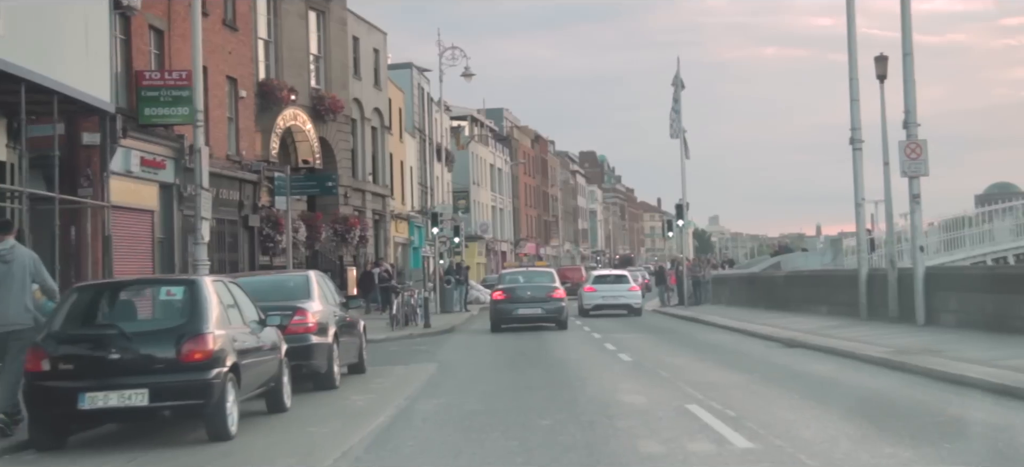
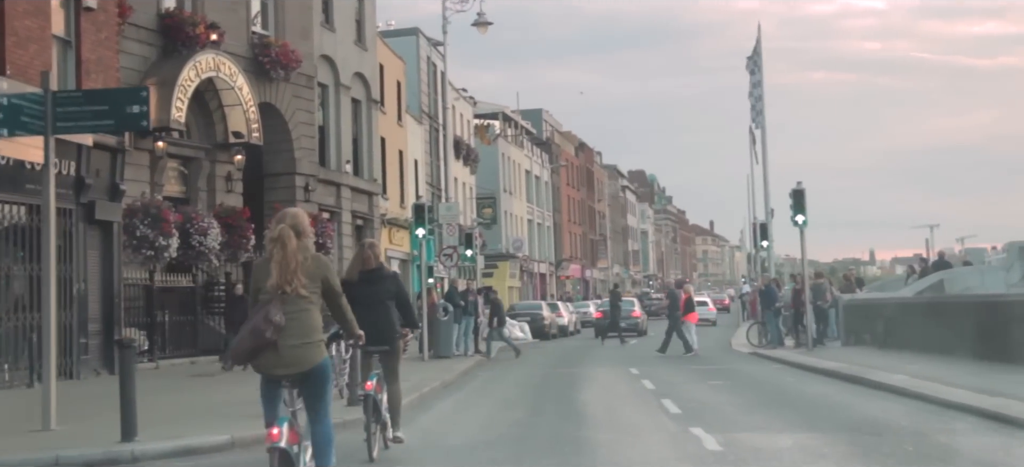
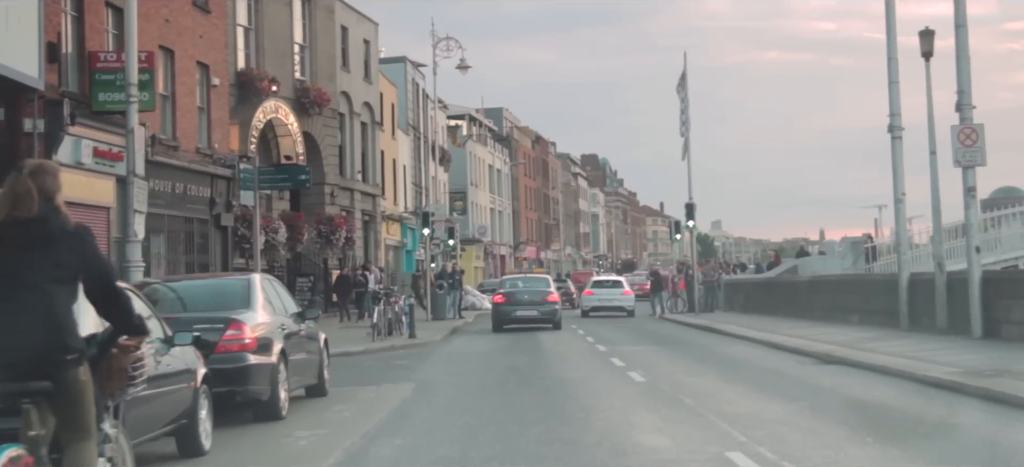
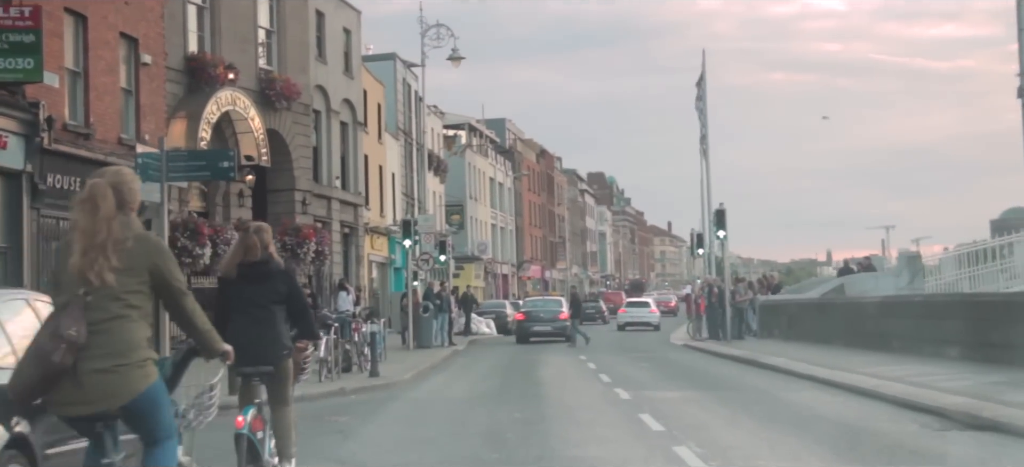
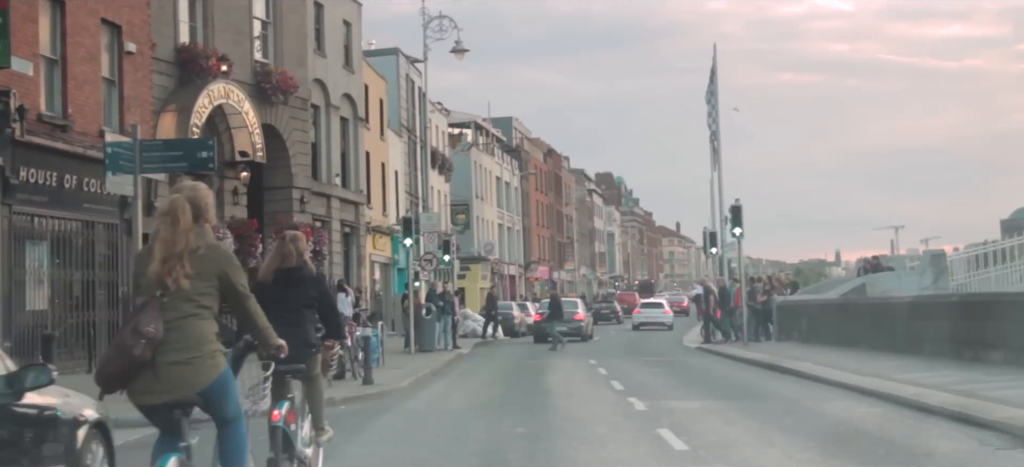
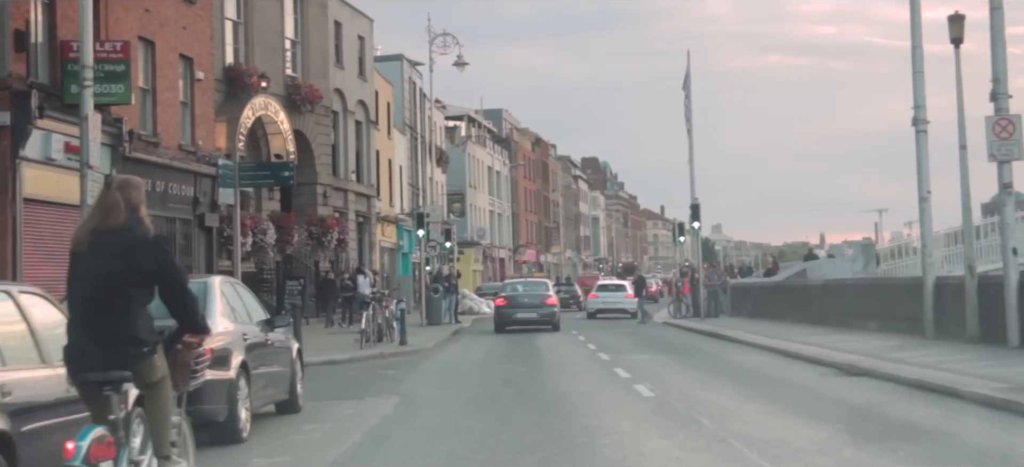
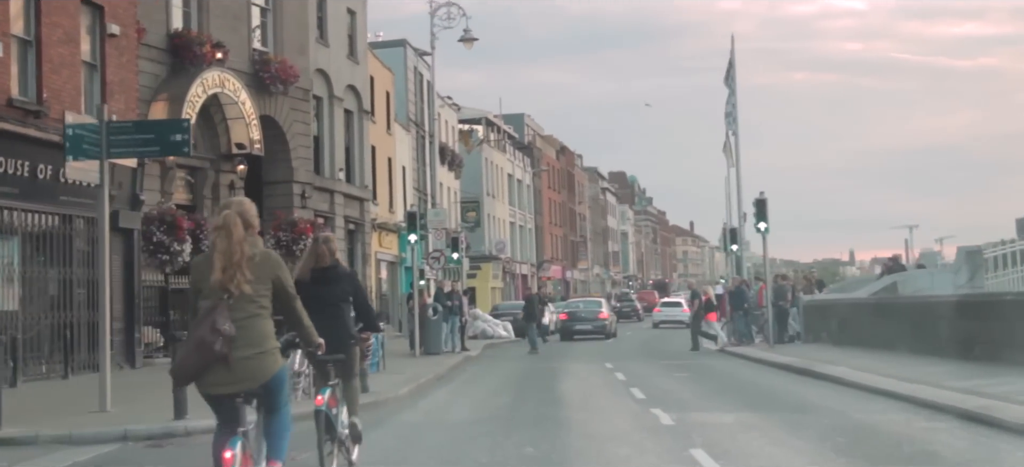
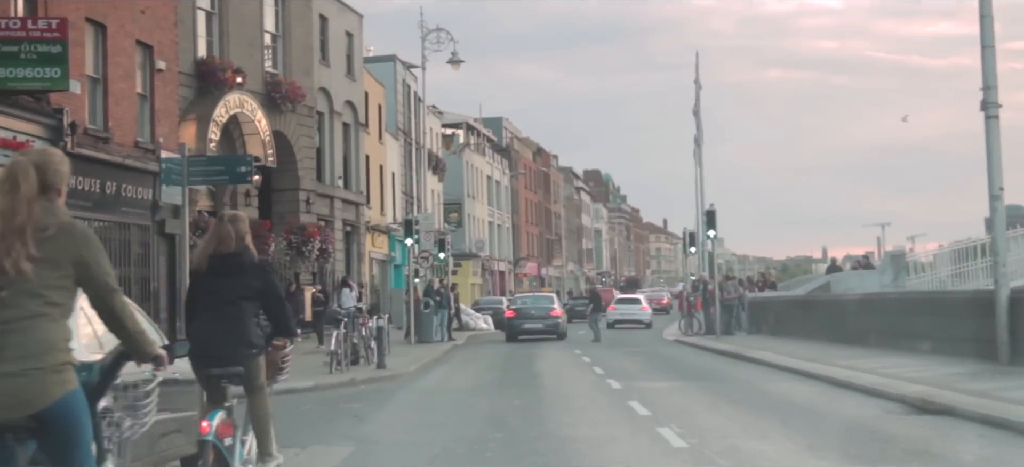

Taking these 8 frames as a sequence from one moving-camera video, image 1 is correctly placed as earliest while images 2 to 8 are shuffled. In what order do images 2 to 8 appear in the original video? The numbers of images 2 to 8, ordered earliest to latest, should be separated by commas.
3, 6, 8, 4, 5, 7, 2
